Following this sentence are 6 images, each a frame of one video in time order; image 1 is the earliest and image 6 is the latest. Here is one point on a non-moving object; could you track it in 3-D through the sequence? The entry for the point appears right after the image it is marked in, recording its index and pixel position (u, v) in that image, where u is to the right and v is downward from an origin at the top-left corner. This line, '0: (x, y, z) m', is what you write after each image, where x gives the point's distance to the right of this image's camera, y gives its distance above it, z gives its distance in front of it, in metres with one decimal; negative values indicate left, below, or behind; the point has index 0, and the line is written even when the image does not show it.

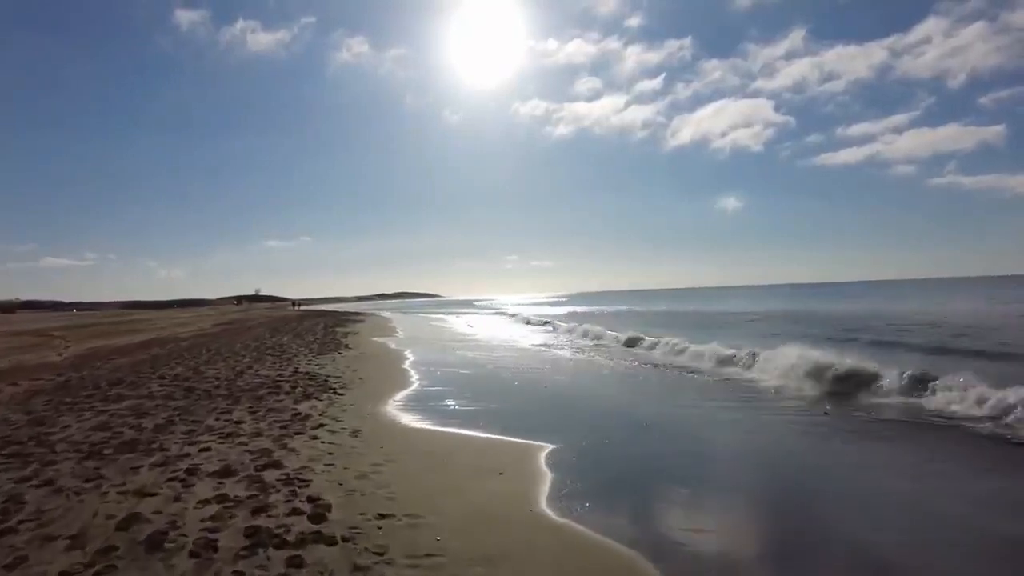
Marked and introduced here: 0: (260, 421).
0: (-3.2, -1.7, +9.0) m
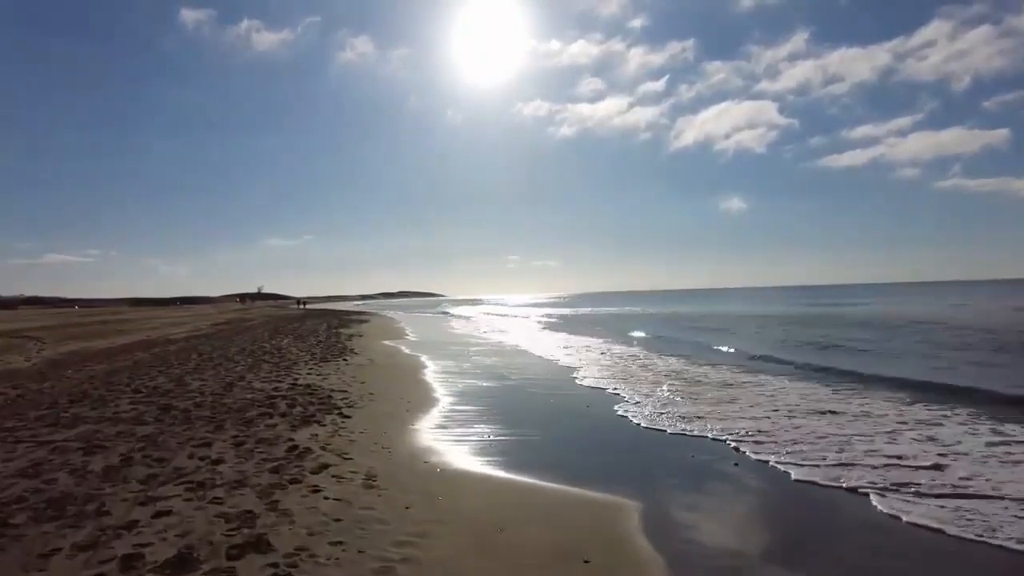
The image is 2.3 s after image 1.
0: (-2.6, -1.7, +6.9) m
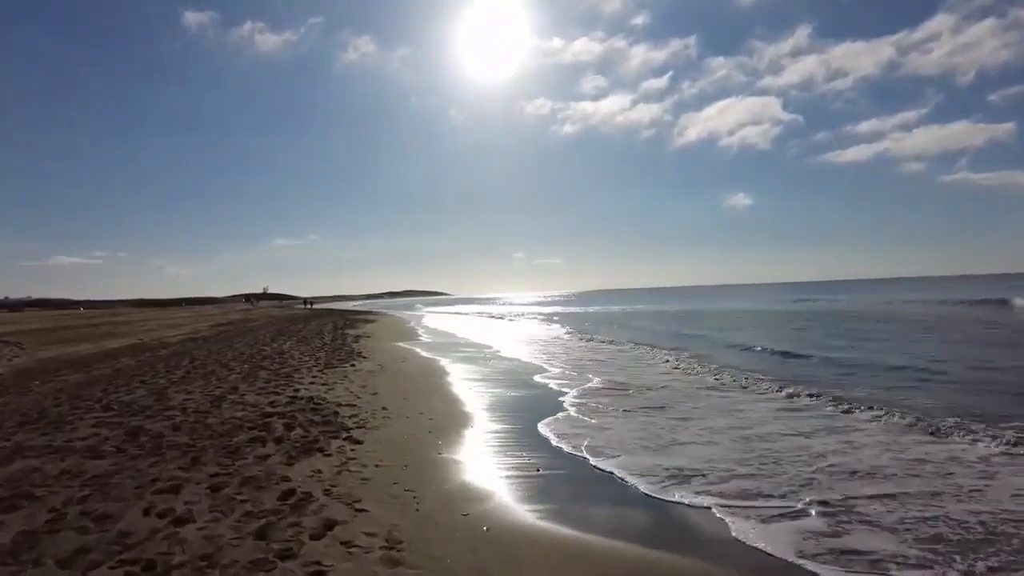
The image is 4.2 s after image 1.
0: (-2.1, -1.7, +5.0) m
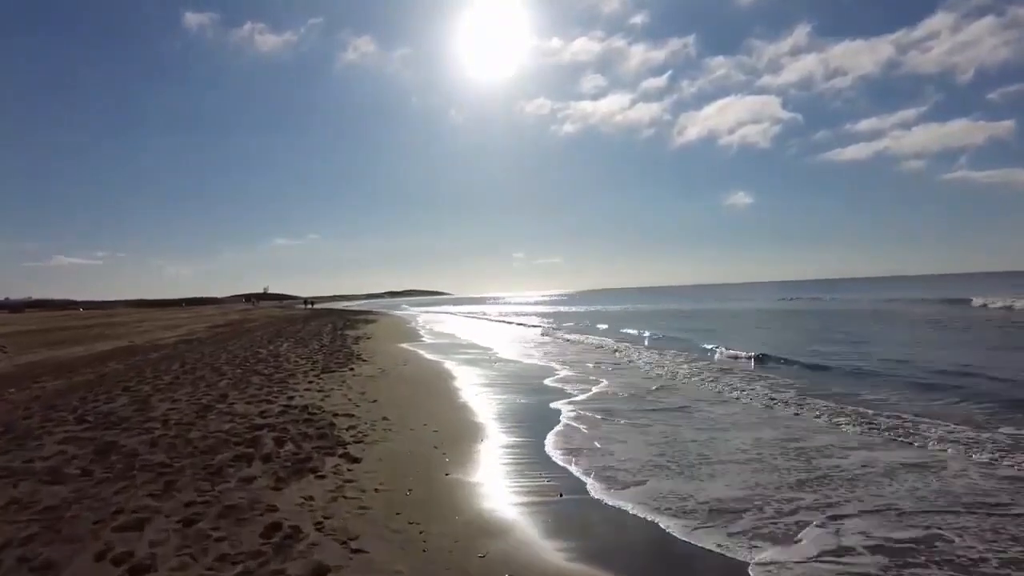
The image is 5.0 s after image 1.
0: (-1.9, -1.7, +4.2) m
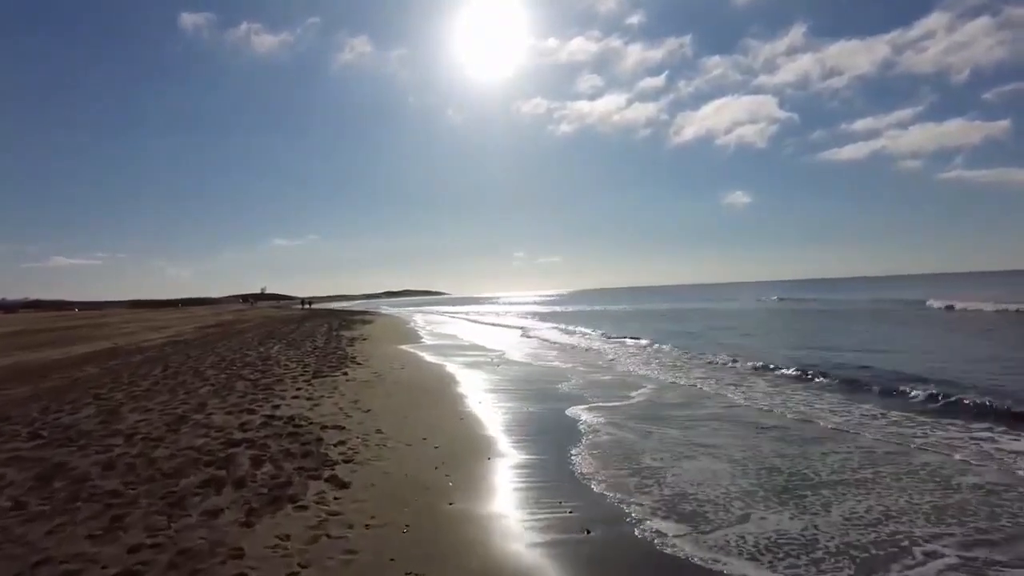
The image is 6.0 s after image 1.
0: (-1.8, -1.6, +3.2) m
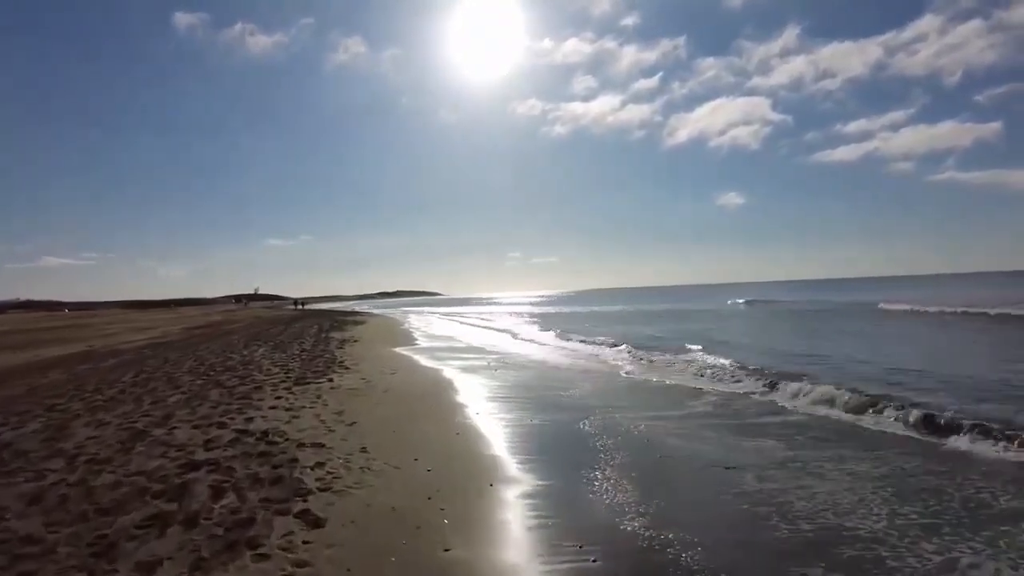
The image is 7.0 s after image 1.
0: (-1.7, -1.6, +2.1) m
